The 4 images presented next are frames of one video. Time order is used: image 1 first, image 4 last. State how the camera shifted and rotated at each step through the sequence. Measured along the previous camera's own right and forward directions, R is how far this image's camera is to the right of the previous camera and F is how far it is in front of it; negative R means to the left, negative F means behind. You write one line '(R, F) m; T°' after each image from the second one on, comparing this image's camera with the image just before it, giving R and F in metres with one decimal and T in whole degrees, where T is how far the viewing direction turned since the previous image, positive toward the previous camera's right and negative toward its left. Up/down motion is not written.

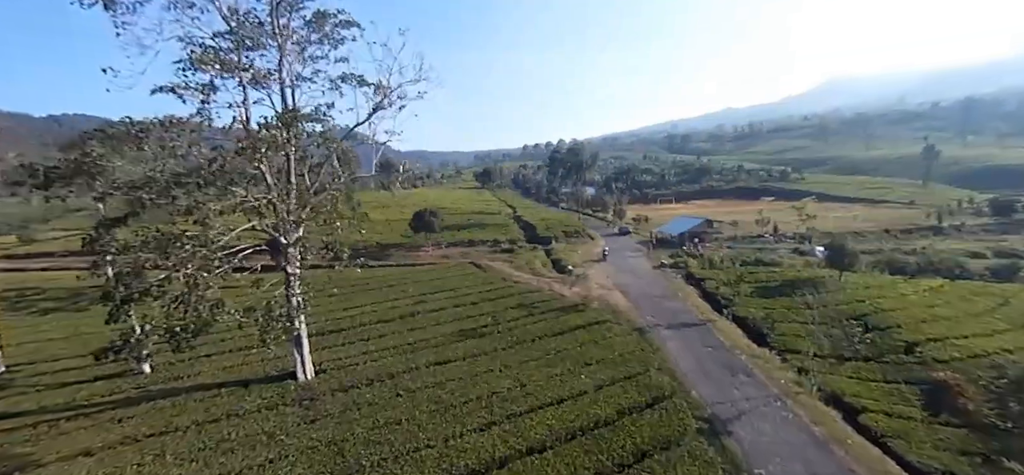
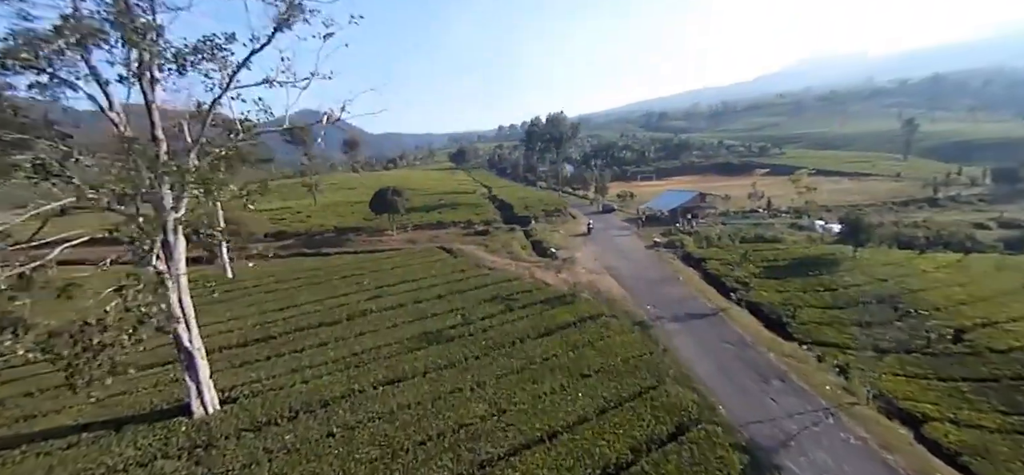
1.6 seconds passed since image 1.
(+0.2, +5.5) m; +3°
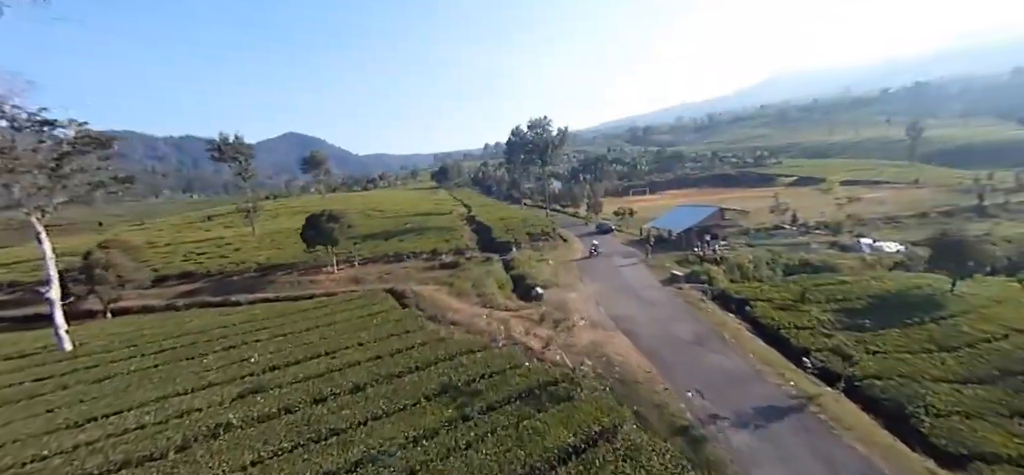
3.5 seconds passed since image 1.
(+1.2, +9.7) m; +1°
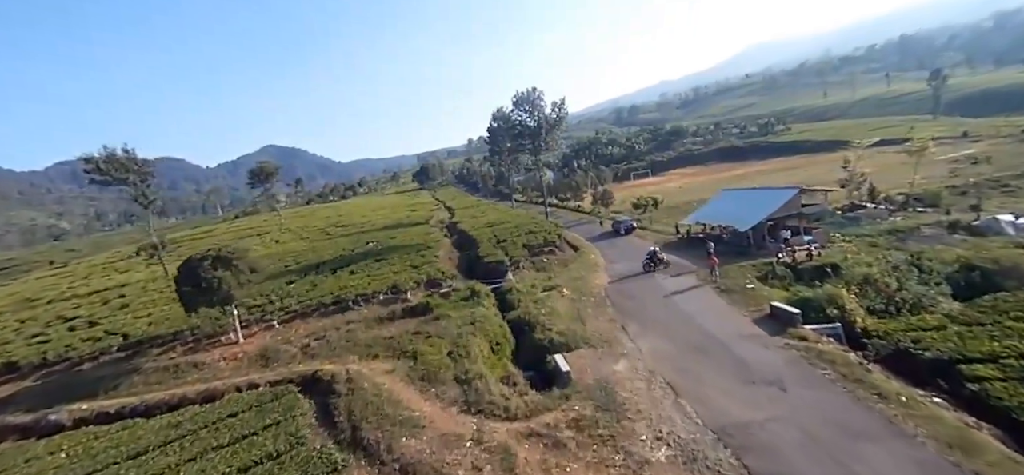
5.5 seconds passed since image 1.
(+0.1, +12.1) m; +1°
